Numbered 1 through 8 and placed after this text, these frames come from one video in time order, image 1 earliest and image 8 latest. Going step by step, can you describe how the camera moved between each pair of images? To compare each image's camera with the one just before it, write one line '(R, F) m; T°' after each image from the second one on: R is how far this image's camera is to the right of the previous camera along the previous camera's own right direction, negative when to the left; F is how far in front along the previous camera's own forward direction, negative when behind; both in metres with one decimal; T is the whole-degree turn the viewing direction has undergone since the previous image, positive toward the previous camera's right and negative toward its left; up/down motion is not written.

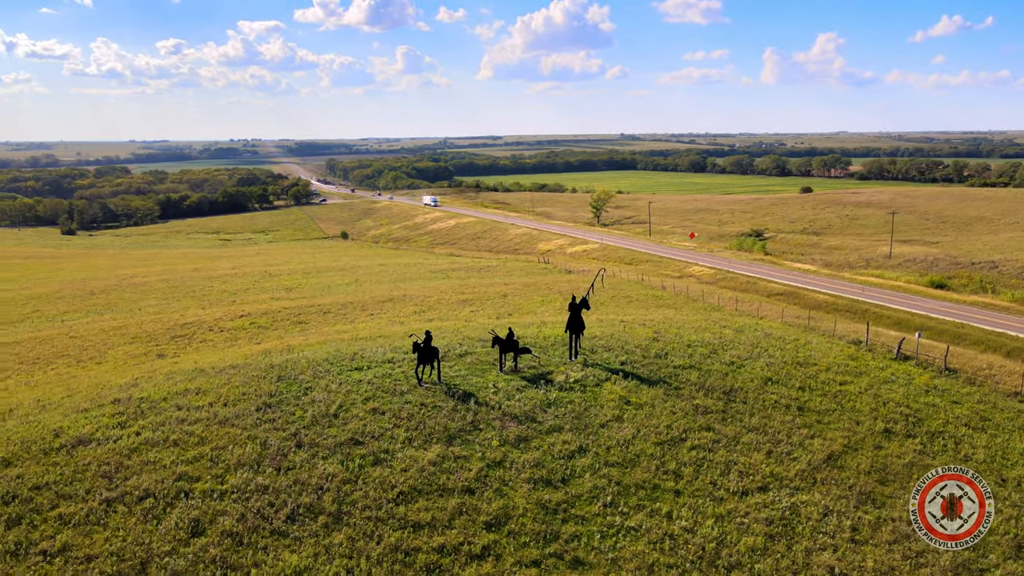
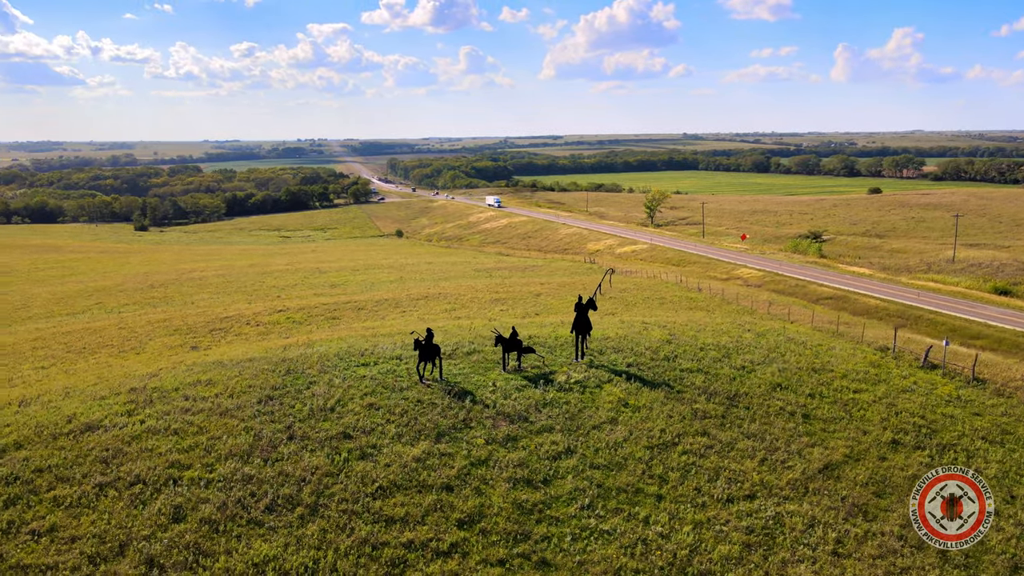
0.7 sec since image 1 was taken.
(+1.7, +0.1) m; -4°
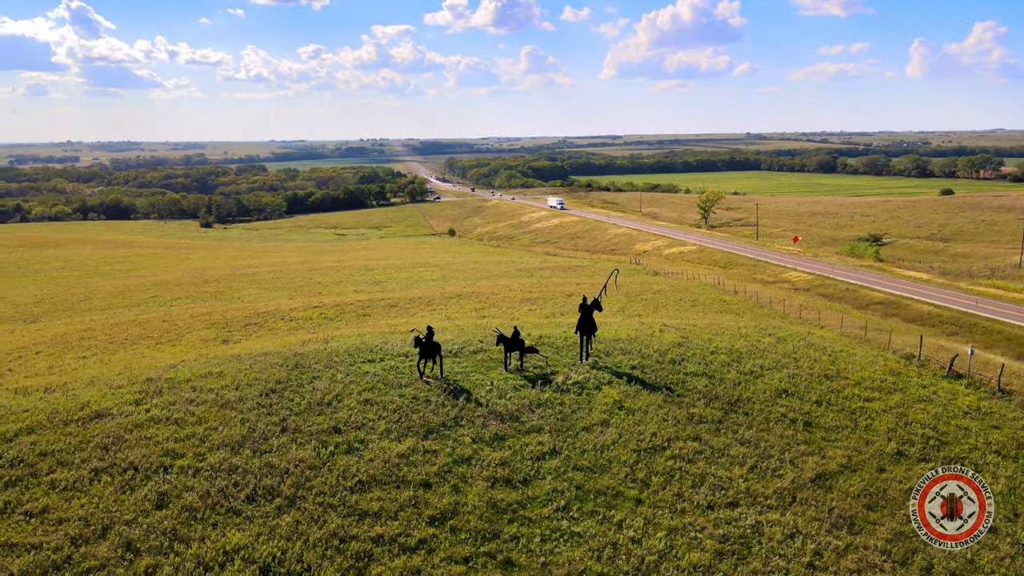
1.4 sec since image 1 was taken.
(+1.7, +0.1) m; -4°
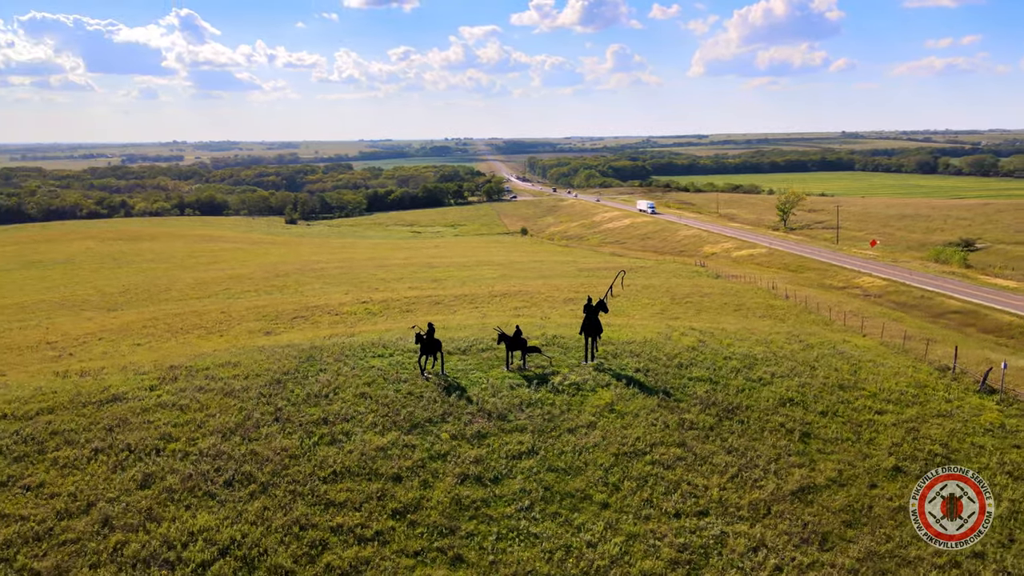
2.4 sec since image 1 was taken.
(+2.4, +0.1) m; -6°
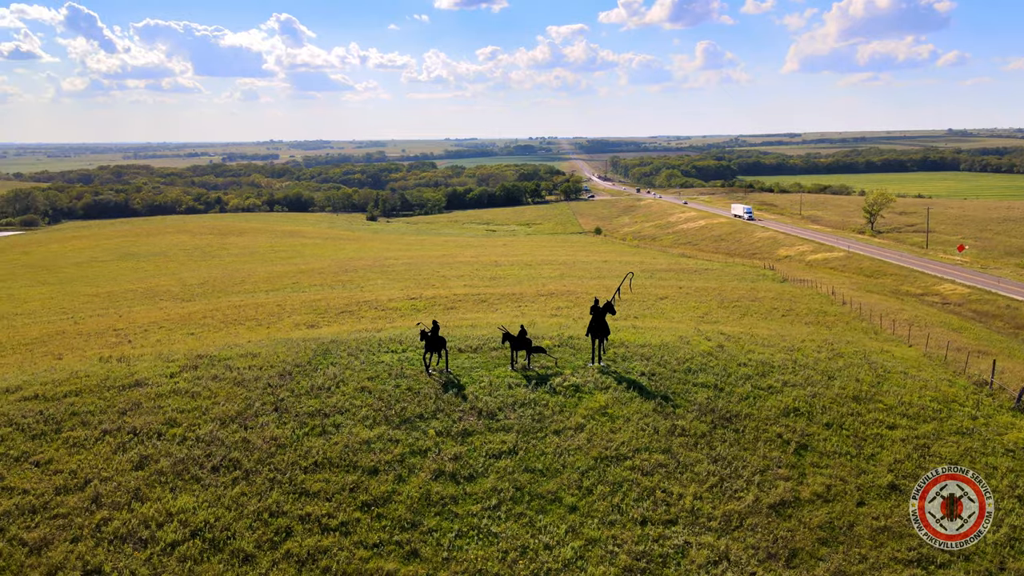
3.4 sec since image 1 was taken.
(+2.3, +0.1) m; -6°
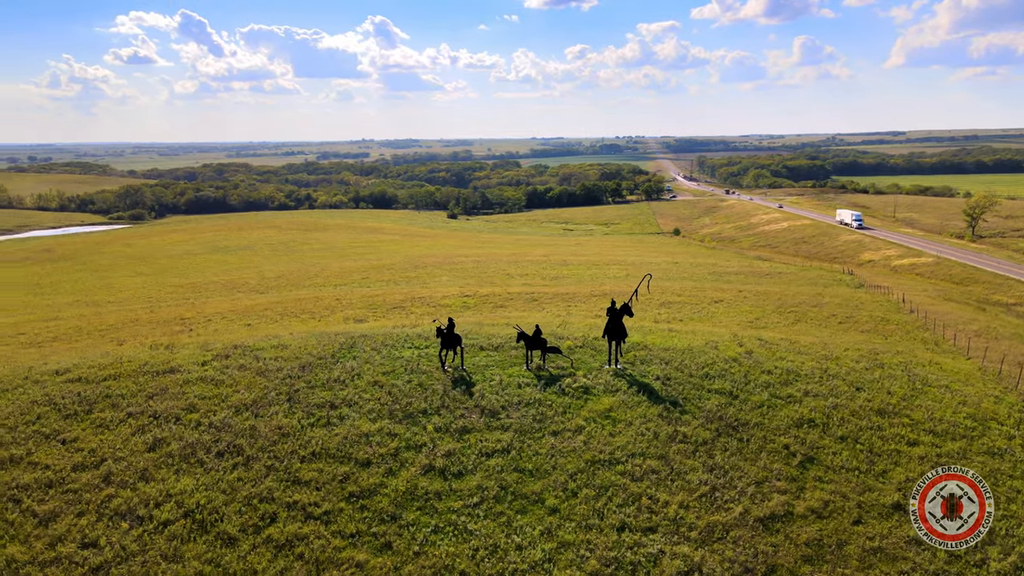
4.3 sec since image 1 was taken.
(+2.0, +0.1) m; -6°
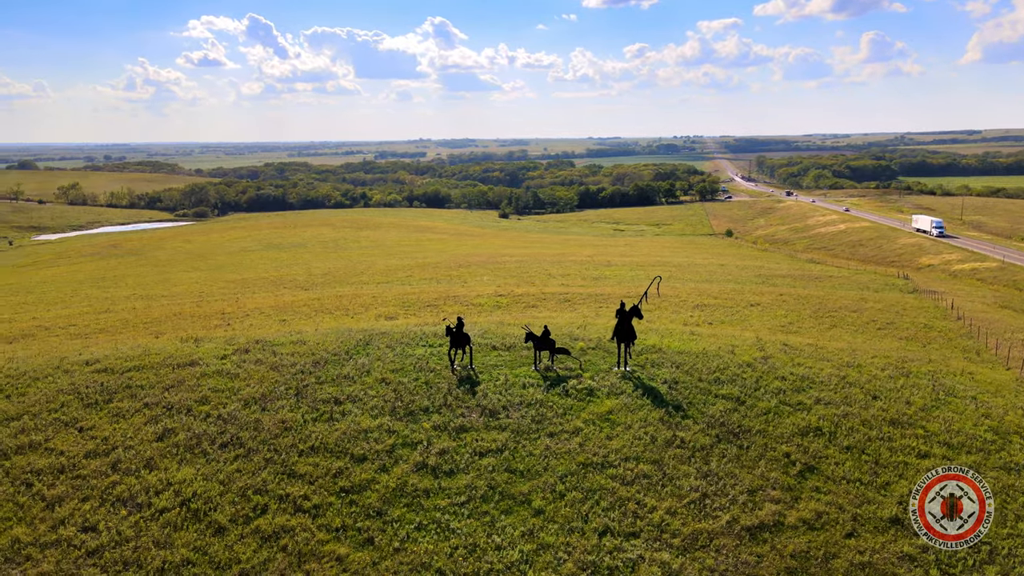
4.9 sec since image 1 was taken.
(+1.4, 0.0) m; -4°
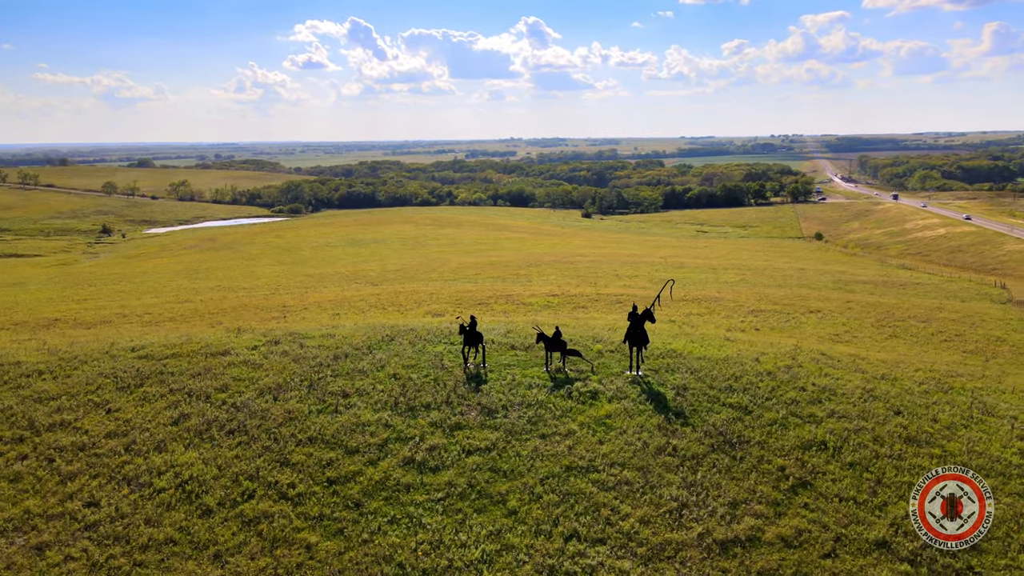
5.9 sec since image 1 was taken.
(+2.3, +0.1) m; -7°
